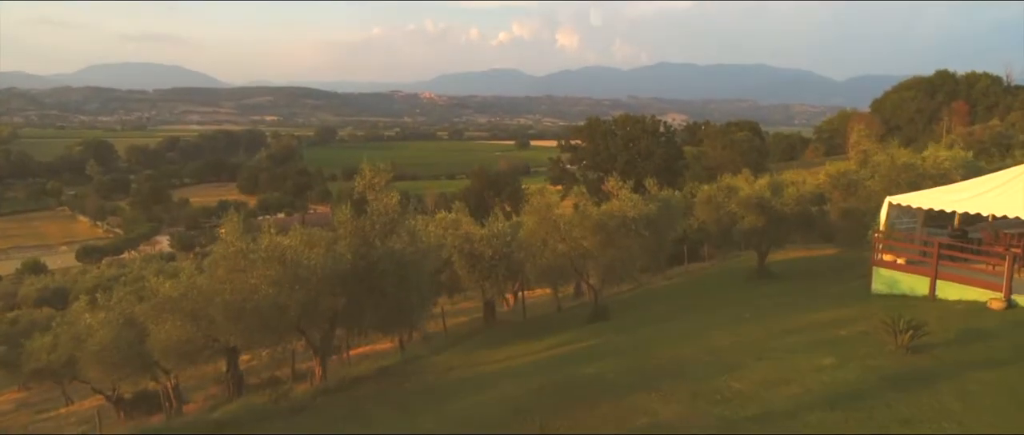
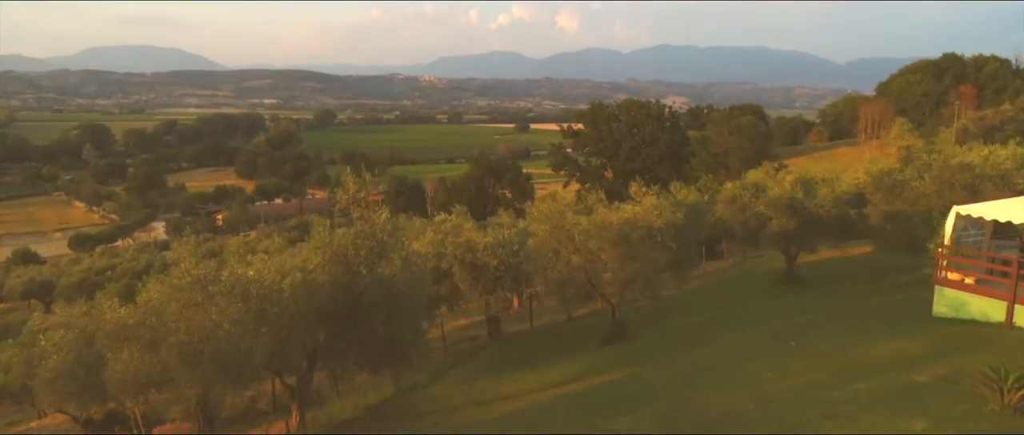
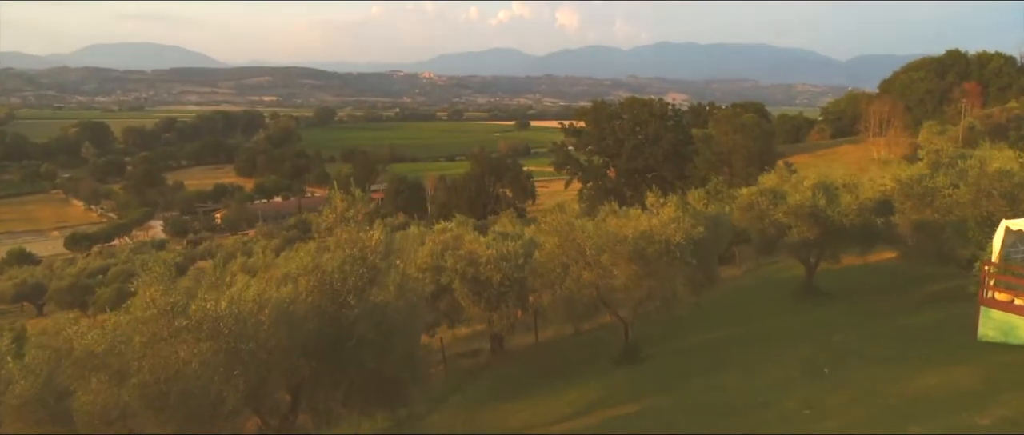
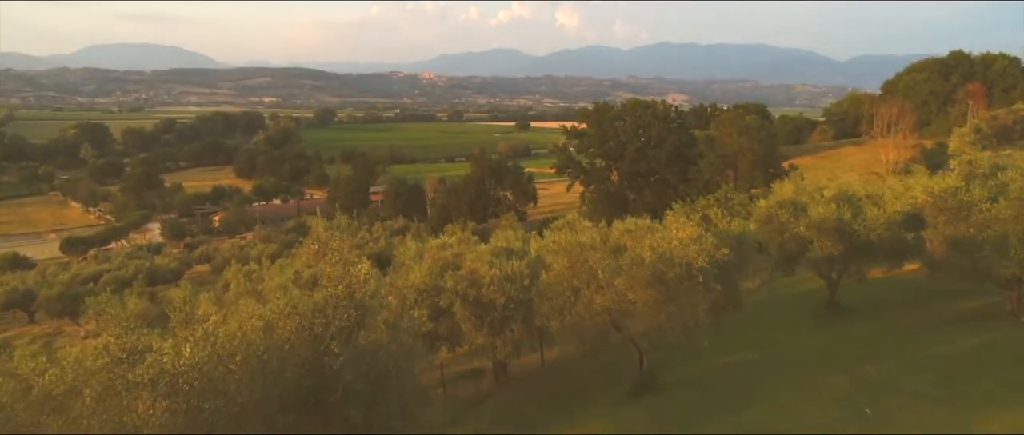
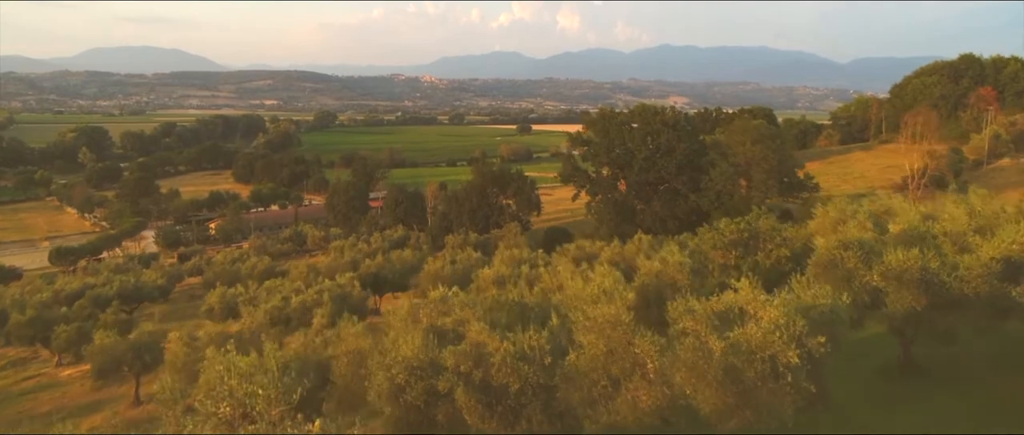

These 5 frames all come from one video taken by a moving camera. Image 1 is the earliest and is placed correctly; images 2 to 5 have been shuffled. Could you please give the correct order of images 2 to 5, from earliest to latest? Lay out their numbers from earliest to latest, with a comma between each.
2, 3, 4, 5
